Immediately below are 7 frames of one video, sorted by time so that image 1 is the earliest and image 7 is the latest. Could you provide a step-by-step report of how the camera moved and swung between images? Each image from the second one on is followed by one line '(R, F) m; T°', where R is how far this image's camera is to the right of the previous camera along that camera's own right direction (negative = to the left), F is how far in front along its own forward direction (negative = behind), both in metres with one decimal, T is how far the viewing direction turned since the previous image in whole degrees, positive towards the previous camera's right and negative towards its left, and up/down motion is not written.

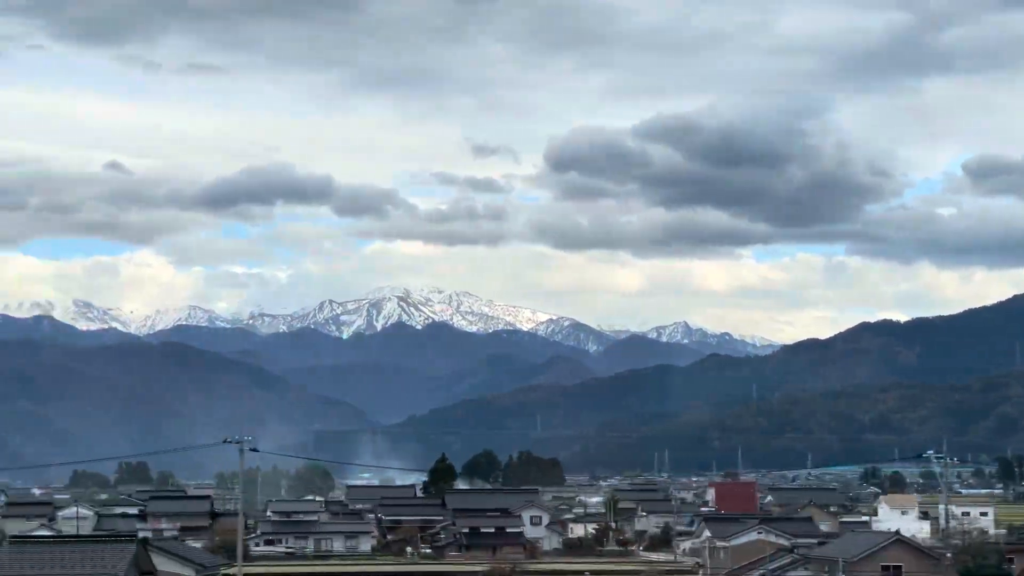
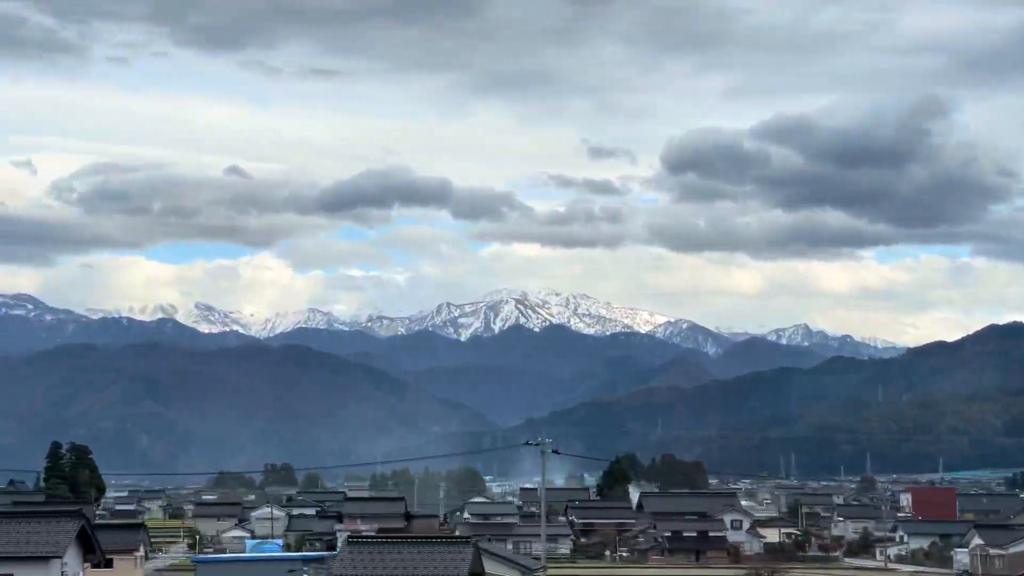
(-0.9, 0.0) m; -4°
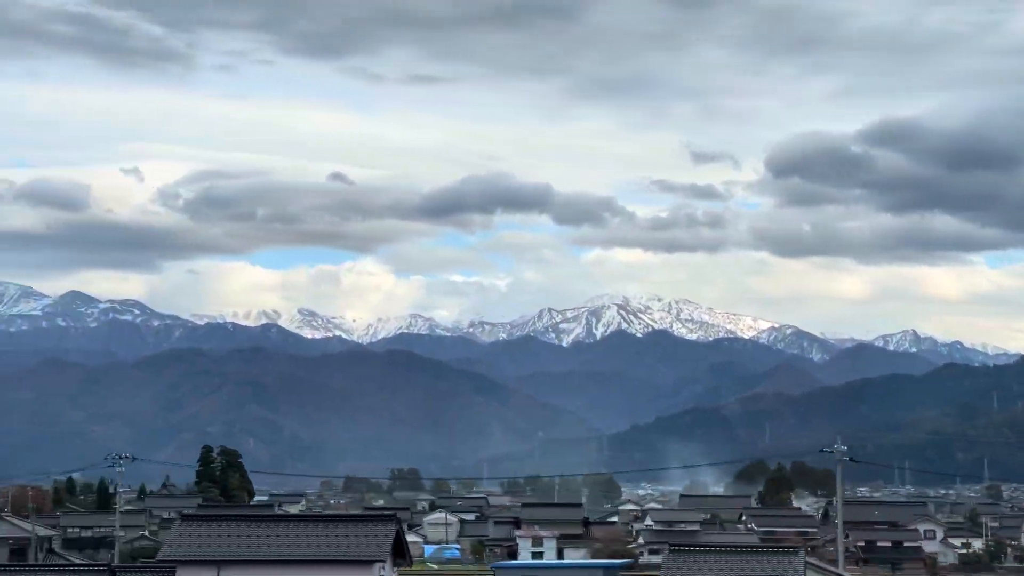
(-0.9, +0.1) m; -3°
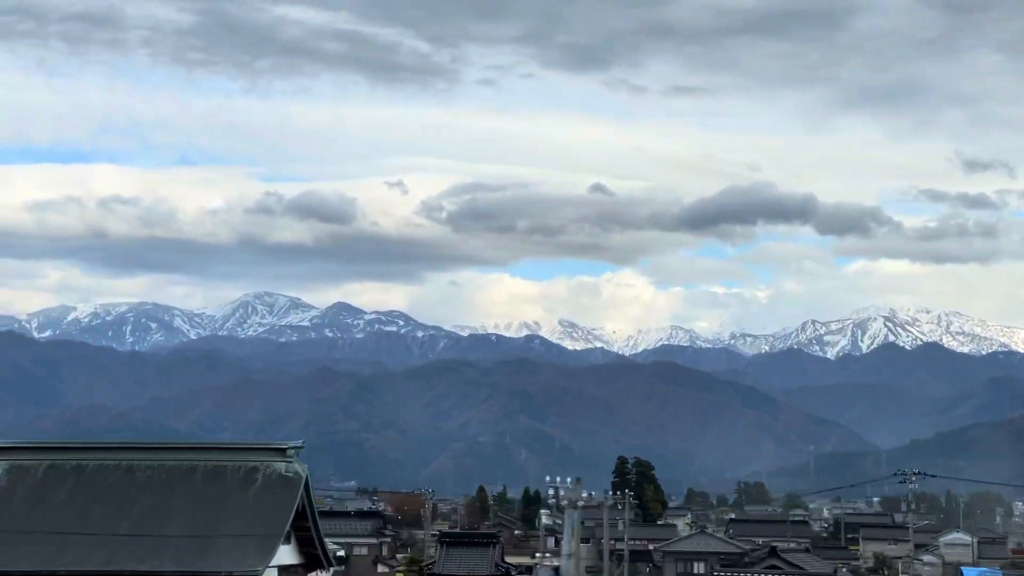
(-3.0, +0.3) m; -8°
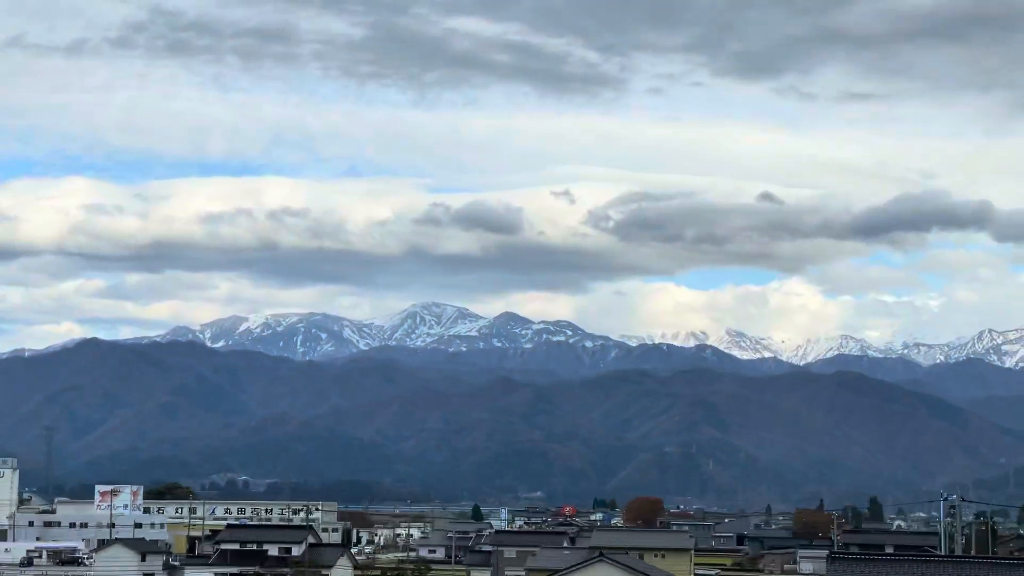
(-4.9, 0.0) m; -4°
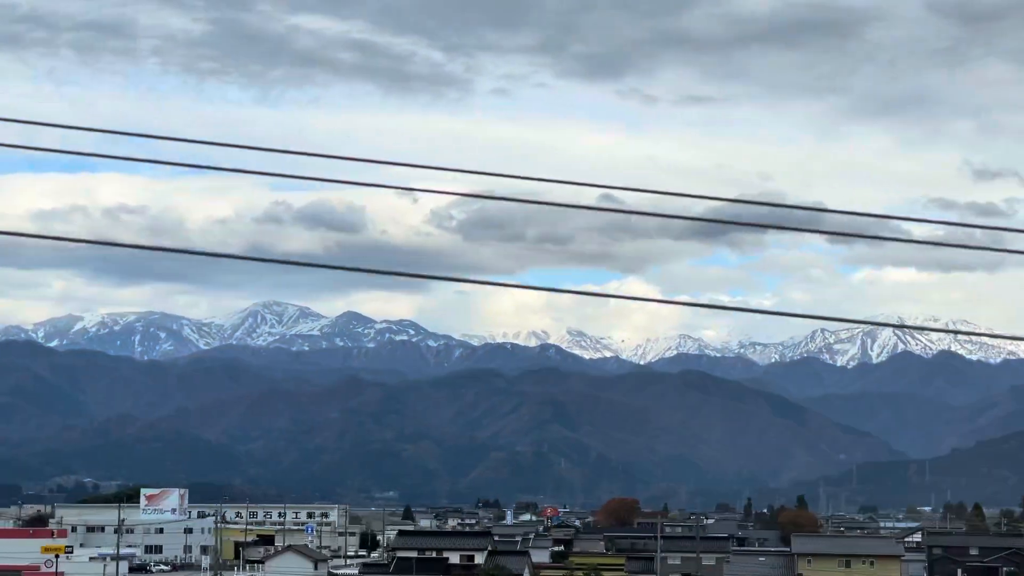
(-2.9, -0.3) m; +6°
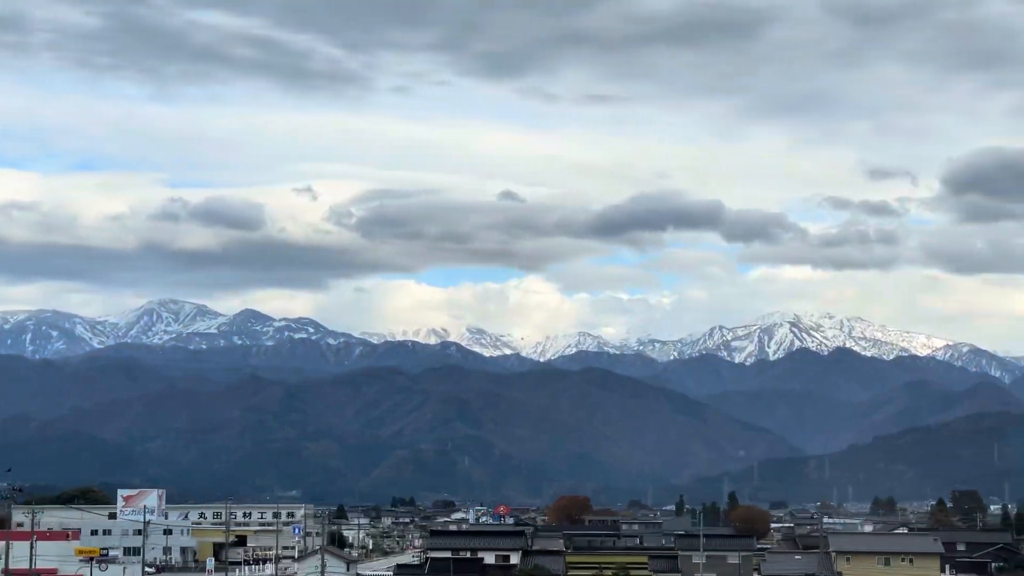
(-1.4, +0.1) m; +4°
